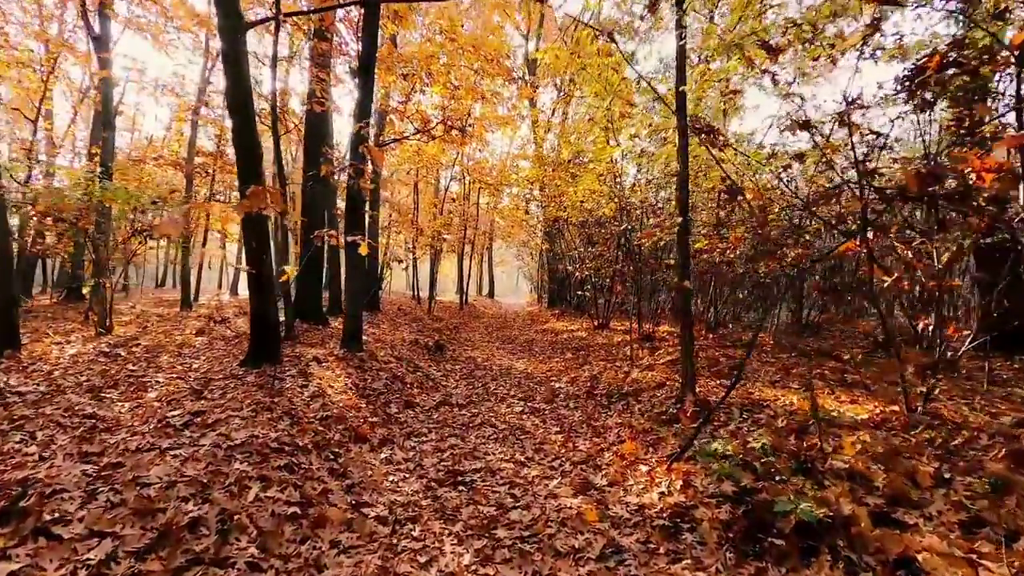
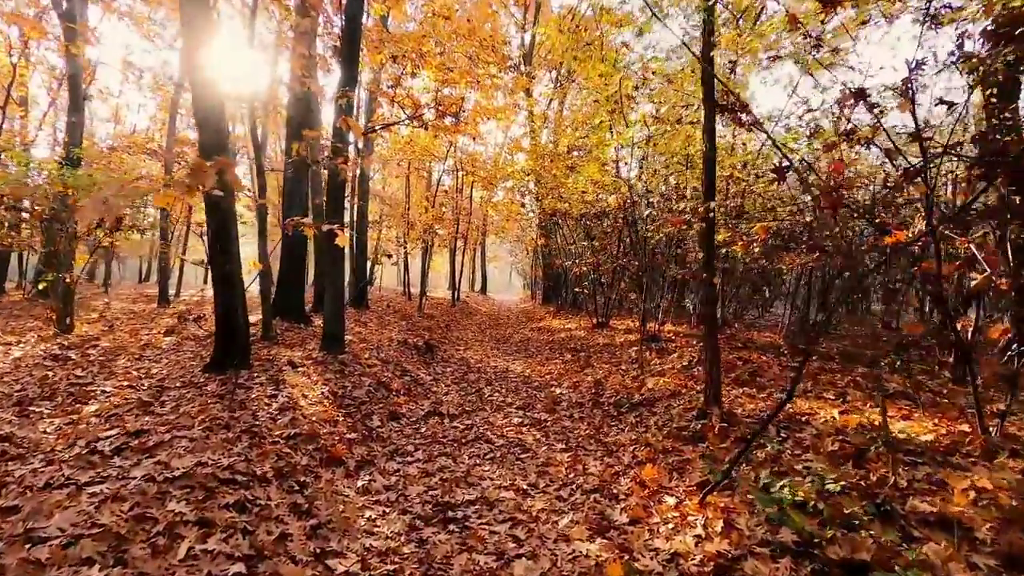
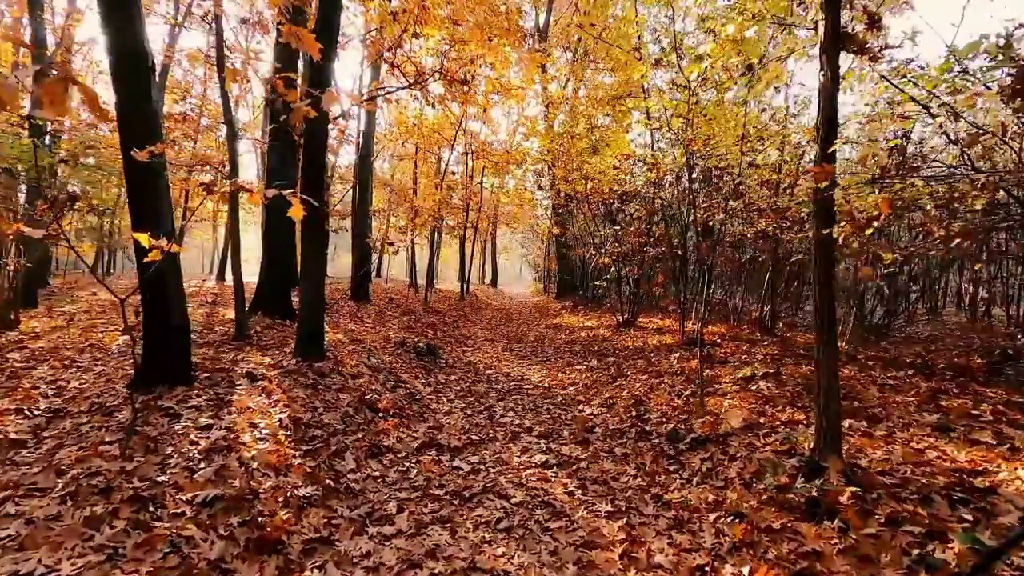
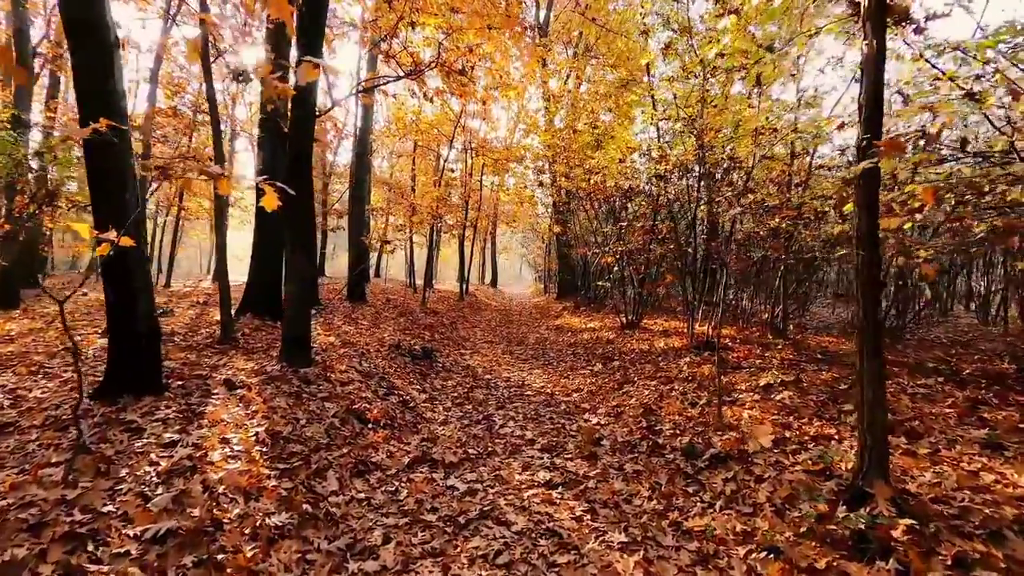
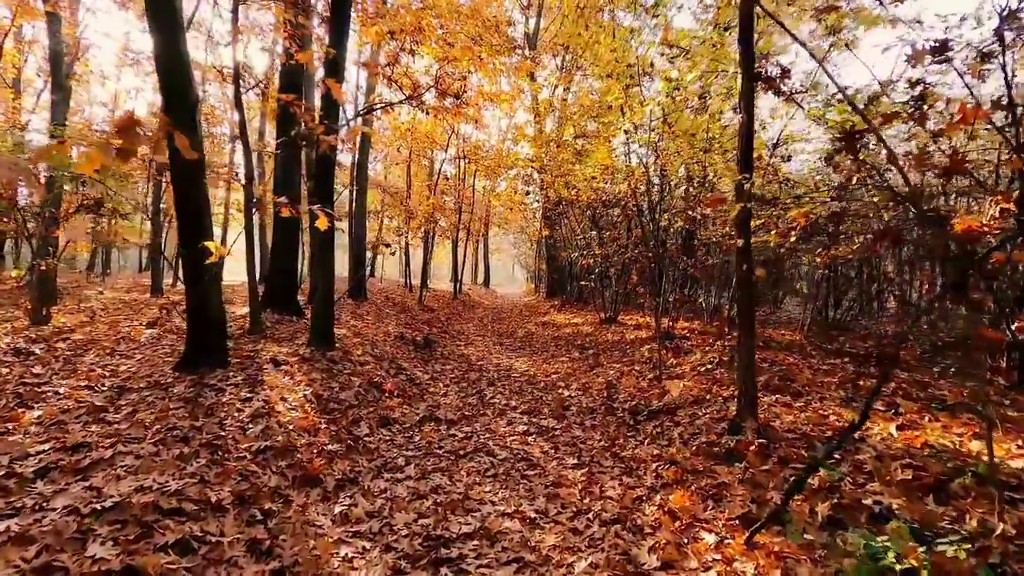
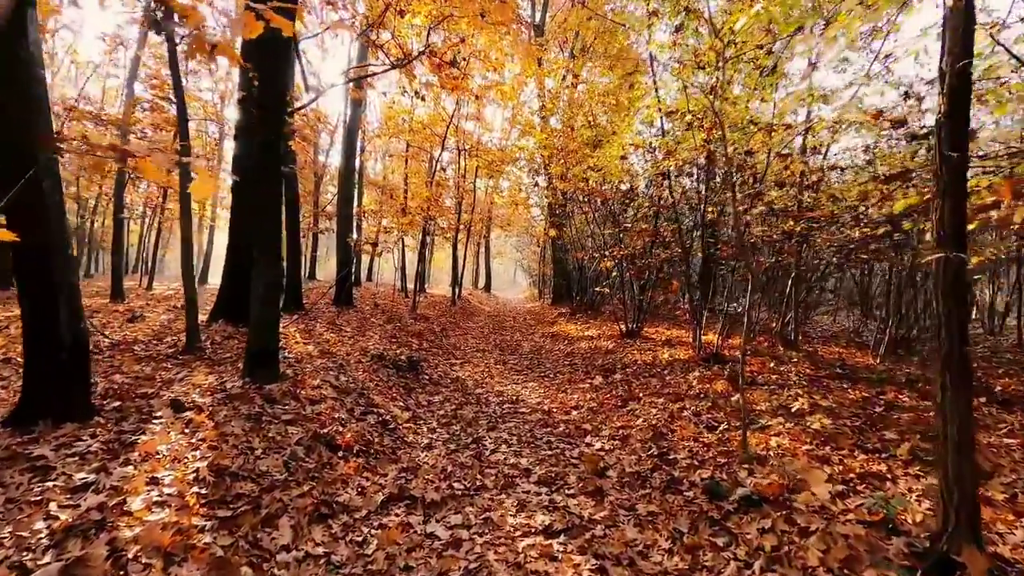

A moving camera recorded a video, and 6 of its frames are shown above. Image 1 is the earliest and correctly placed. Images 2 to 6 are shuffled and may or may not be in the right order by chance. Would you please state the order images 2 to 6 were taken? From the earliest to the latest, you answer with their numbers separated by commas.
2, 5, 3, 4, 6
